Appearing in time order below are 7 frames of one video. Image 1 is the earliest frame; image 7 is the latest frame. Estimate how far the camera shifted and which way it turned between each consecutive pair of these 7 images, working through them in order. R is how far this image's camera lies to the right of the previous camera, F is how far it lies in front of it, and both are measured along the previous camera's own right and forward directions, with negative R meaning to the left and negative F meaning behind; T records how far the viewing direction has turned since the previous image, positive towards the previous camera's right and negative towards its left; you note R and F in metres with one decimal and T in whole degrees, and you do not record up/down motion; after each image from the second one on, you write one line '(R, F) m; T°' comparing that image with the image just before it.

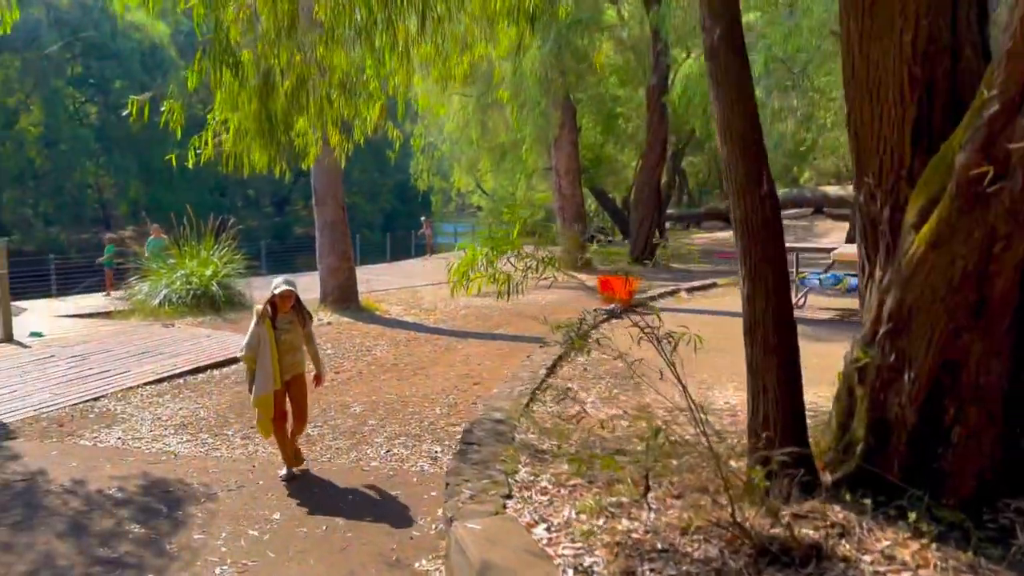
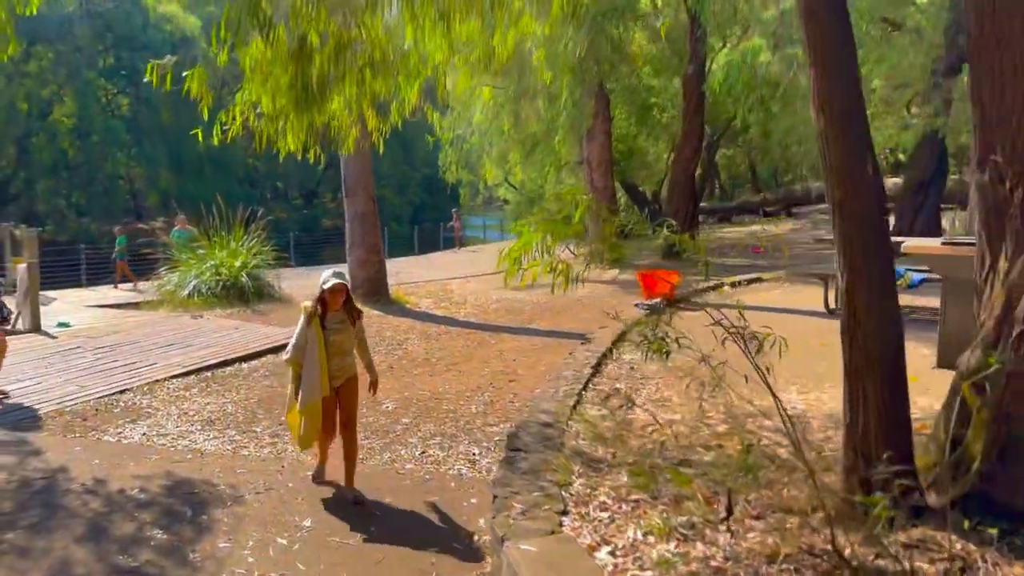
(-0.1, +0.3) m; -2°
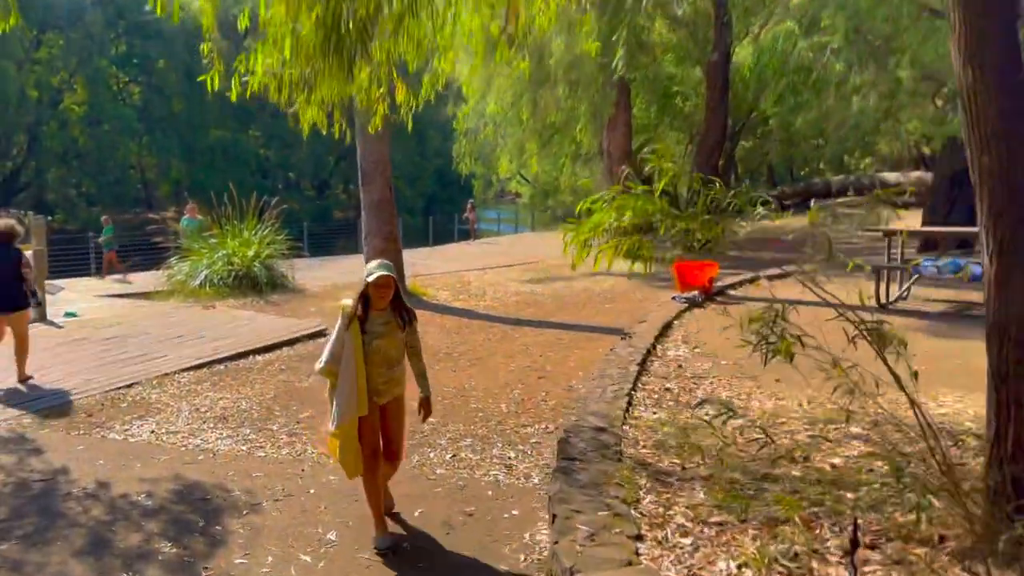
(-0.2, +0.4) m; -1°
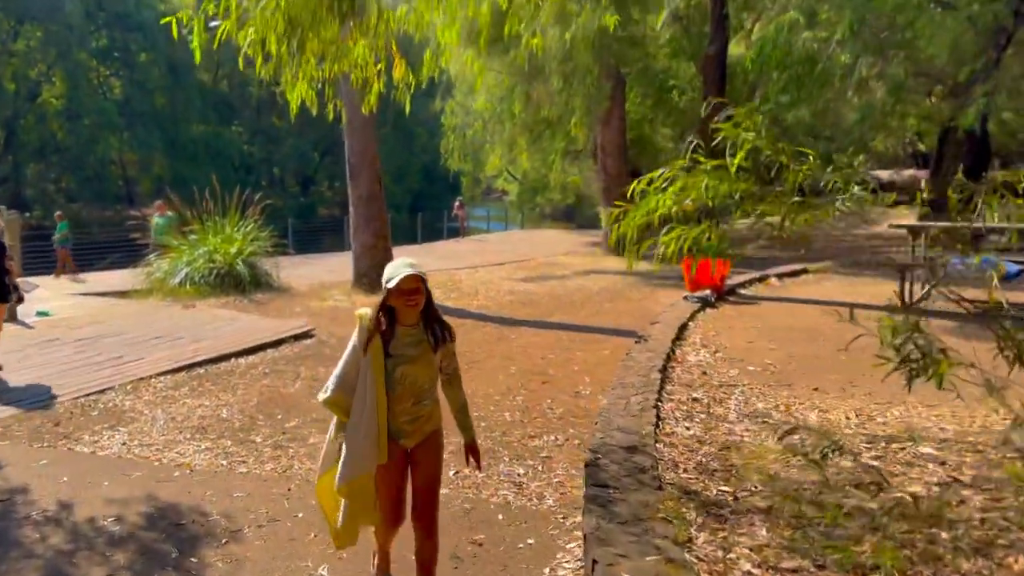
(-0.1, +0.5) m; +1°
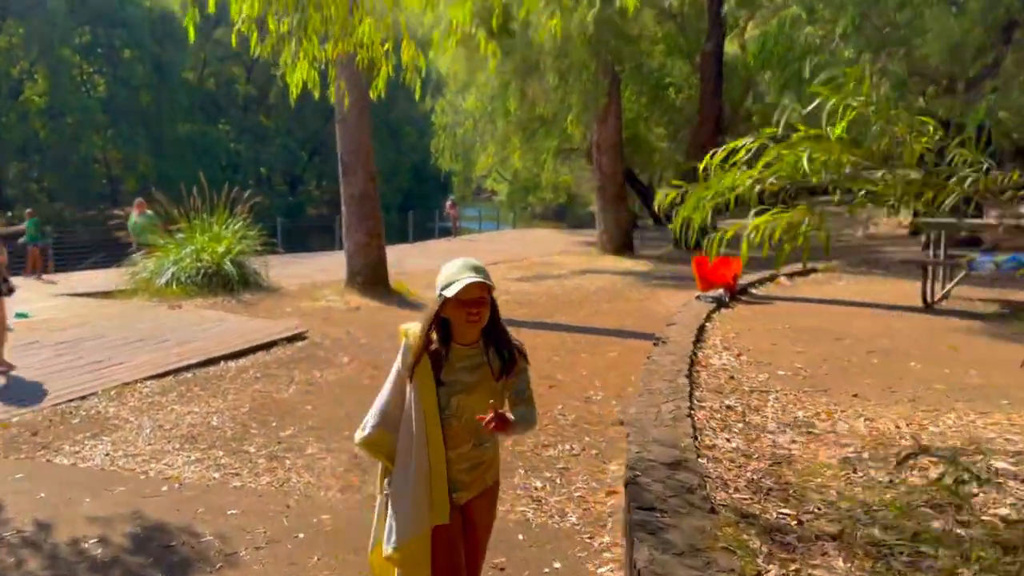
(-0.1, +0.3) m; +1°
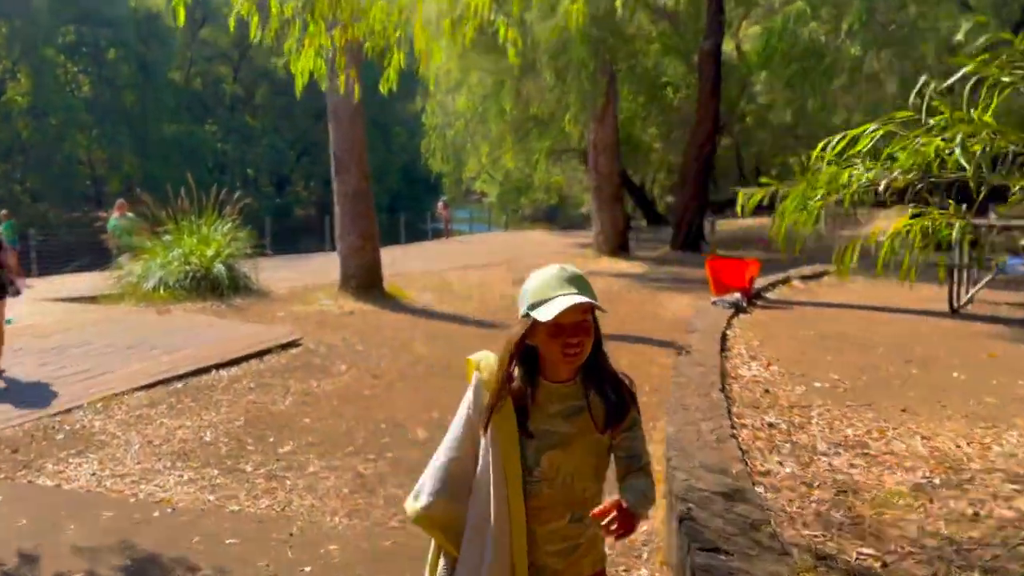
(-0.2, +0.3) m; +1°
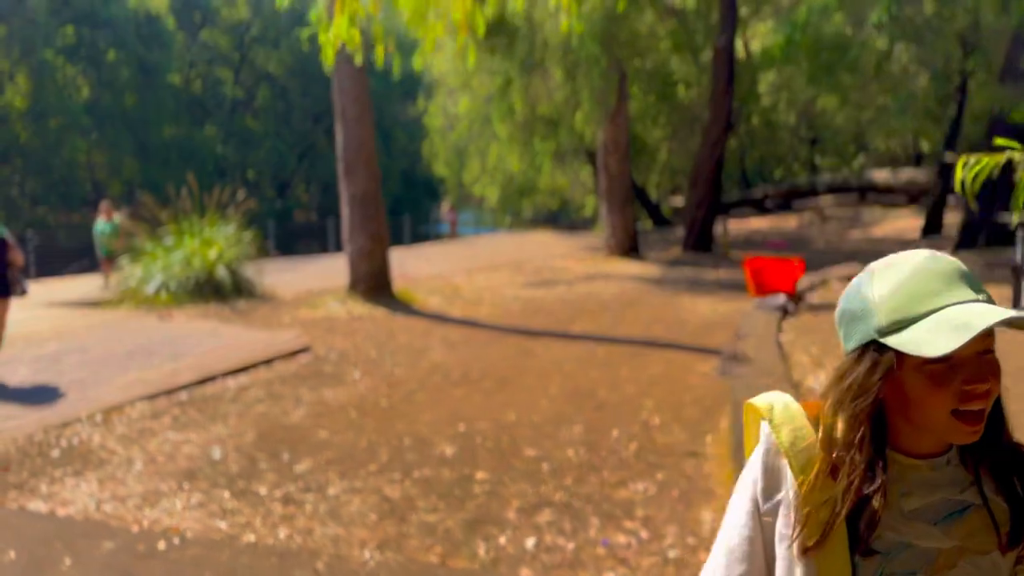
(-0.2, +0.4) m; 0°
